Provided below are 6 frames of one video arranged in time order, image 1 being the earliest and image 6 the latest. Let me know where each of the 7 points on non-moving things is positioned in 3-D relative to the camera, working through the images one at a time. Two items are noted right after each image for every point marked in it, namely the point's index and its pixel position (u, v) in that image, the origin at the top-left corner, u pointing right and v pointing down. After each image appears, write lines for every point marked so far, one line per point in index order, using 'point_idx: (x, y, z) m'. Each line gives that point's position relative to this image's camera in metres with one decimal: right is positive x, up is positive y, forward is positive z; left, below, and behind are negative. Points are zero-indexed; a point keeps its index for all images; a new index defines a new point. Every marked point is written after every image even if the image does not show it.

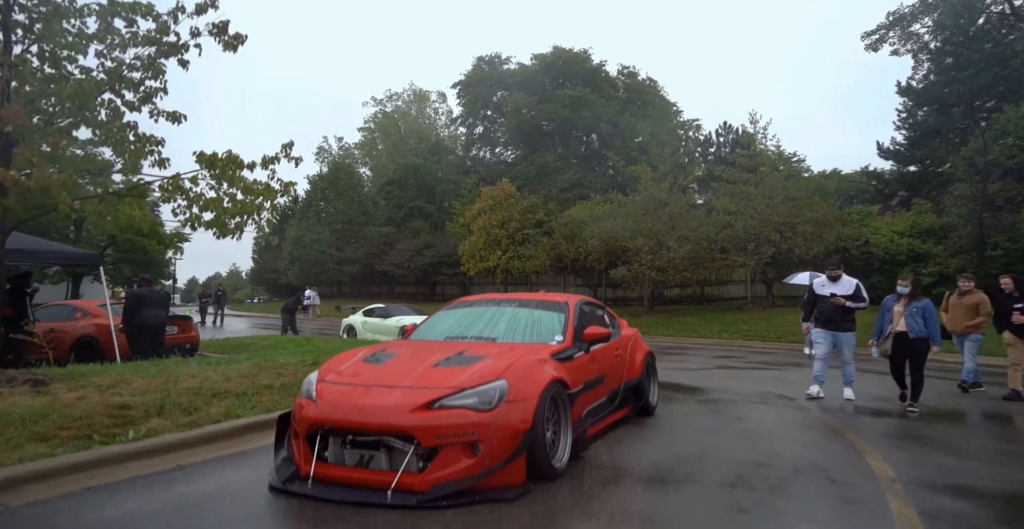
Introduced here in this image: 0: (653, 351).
0: (+1.8, -1.1, +7.5) m
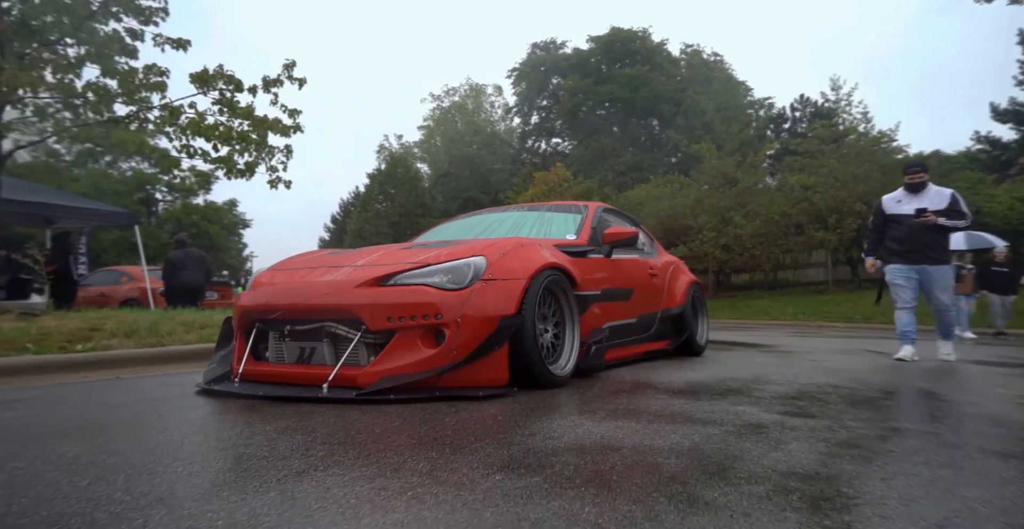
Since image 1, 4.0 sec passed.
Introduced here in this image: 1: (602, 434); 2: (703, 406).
0: (+2.0, -0.2, +6.2) m
1: (+0.4, -0.7, +2.3) m
2: (+1.0, -0.7, +3.0) m
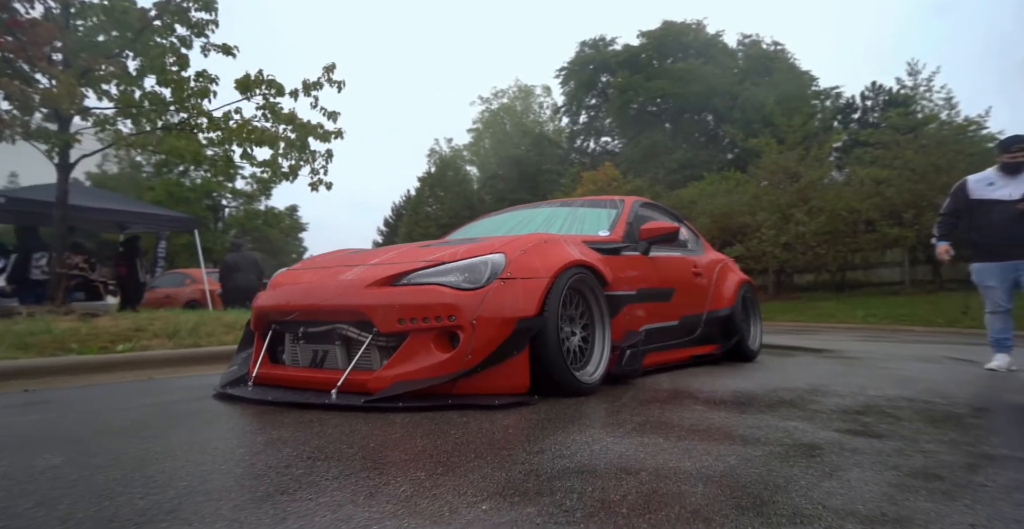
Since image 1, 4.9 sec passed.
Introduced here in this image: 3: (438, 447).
0: (+2.4, -0.2, +5.7) m
1: (+0.4, -0.7, +2.1) m
2: (+1.1, -0.7, +2.6) m
3: (-0.3, -0.7, +2.2) m
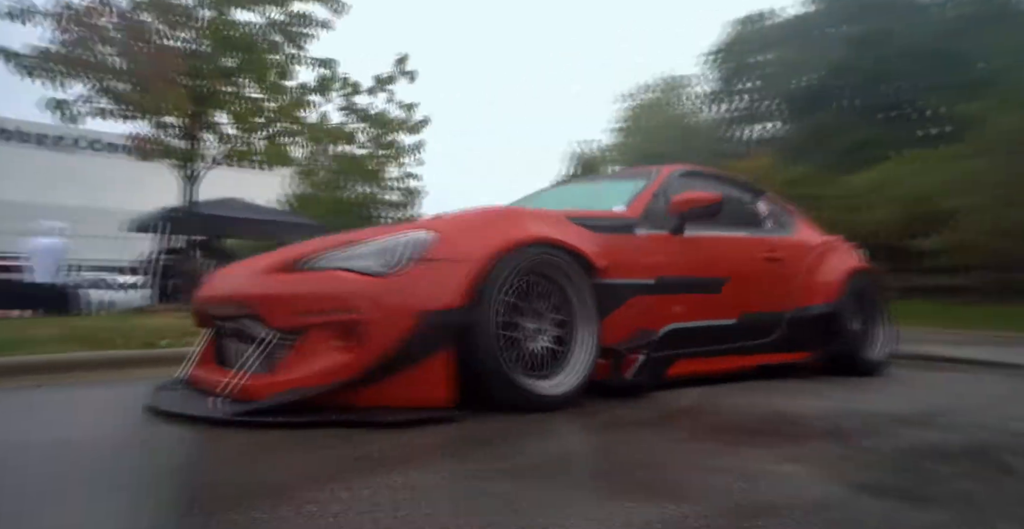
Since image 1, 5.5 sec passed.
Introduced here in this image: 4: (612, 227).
0: (+2.8, -0.1, +4.4) m
1: (-0.2, -0.6, +1.4) m
2: (+0.6, -0.6, +1.8) m
3: (-0.8, -0.6, +1.7) m
4: (+0.5, +0.2, +3.0) m
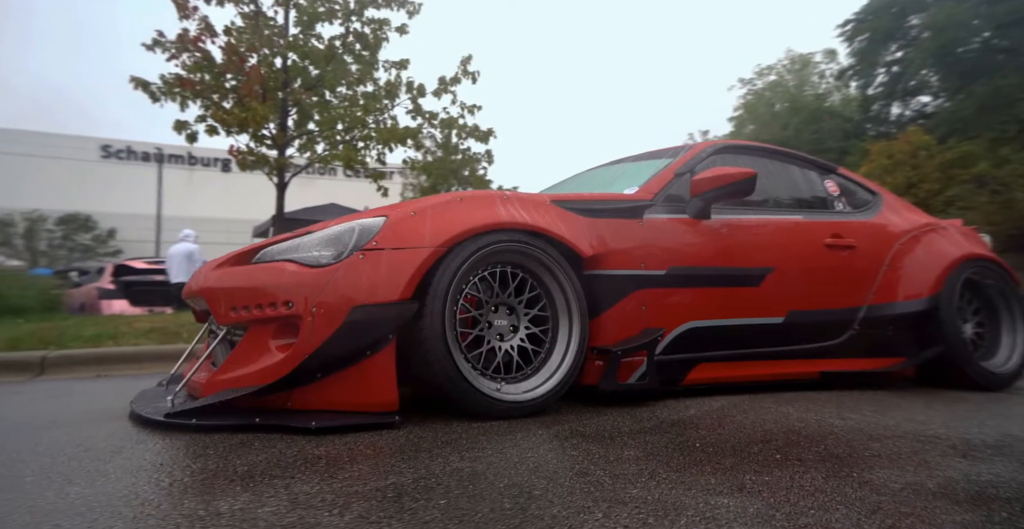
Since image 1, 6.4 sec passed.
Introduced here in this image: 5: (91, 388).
0: (+3.0, 0.0, +3.6) m
1: (-0.5, -0.5, +1.2) m
2: (+0.3, -0.6, +1.4) m
3: (-1.1, -0.6, +1.7) m
4: (+0.5, +0.3, +2.6) m
5: (-2.3, -0.8, +3.1) m
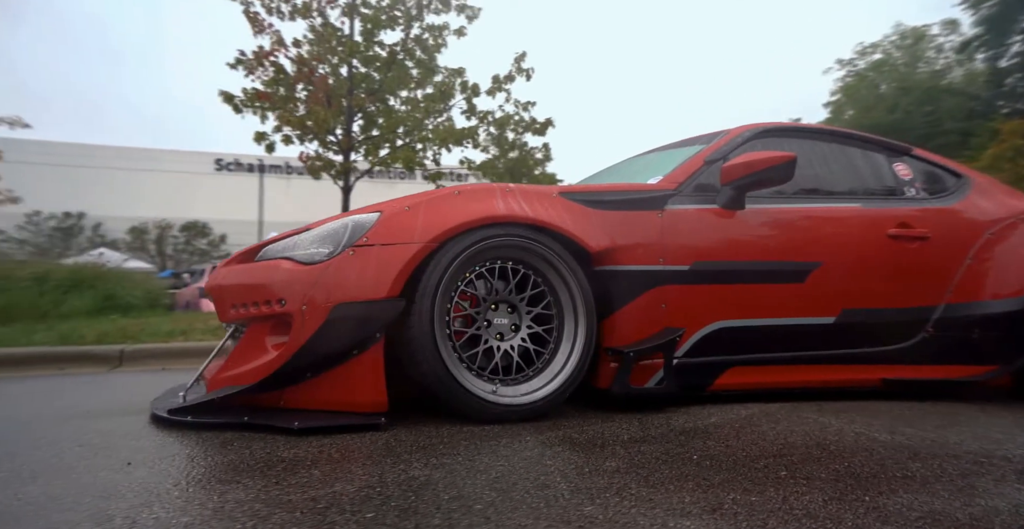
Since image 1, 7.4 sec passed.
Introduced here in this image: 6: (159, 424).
0: (+3.1, +0.1, +3.0) m
1: (-0.7, -0.5, +1.2) m
2: (+0.2, -0.5, +1.3) m
3: (-1.1, -0.6, +1.7) m
4: (+0.5, +0.3, +2.5) m
5: (-2.1, -0.8, +3.4) m
6: (-1.3, -0.6, +2.1) m
